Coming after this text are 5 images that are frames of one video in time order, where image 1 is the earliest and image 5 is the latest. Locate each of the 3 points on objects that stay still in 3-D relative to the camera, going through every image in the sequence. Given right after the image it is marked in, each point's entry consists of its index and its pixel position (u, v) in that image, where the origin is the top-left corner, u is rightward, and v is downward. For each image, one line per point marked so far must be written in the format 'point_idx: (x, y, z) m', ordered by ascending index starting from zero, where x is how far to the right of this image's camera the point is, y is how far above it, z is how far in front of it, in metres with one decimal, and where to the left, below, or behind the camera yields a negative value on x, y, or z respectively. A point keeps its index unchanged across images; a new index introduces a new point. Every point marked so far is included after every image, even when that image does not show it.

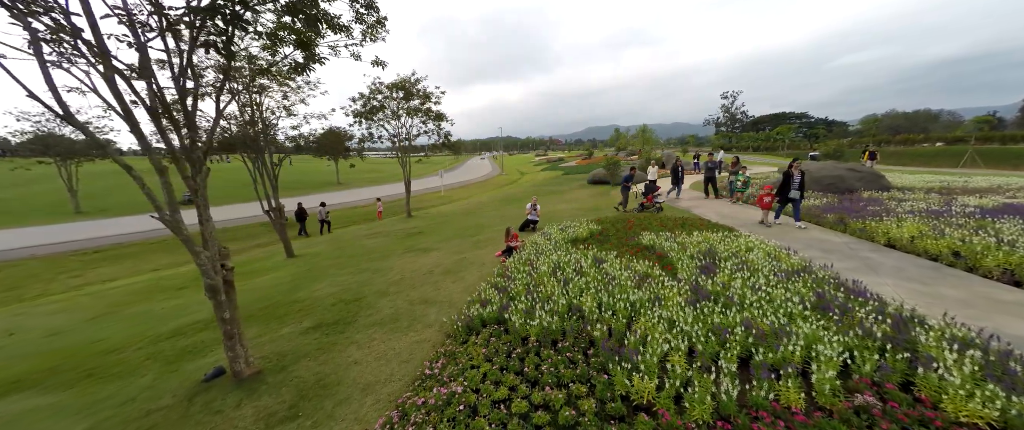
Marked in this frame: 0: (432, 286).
0: (-2.1, -1.9, +8.8) m
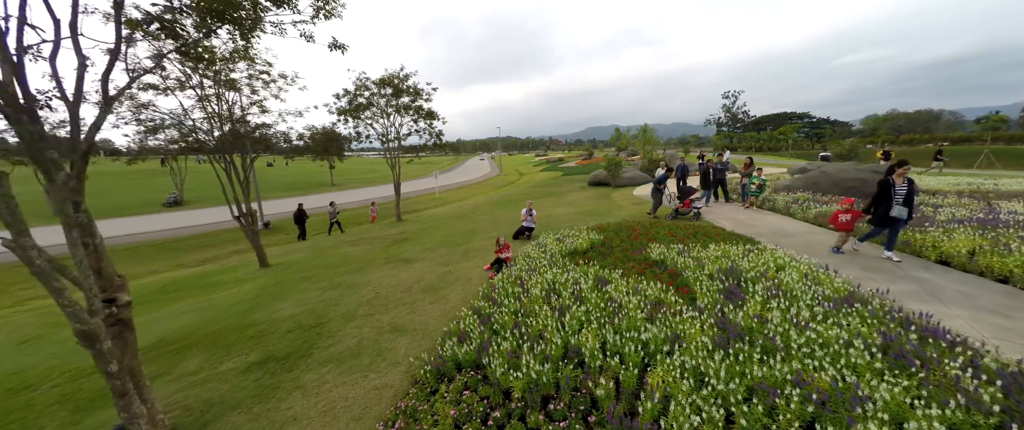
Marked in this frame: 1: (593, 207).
0: (-2.4, -2.1, +7.6) m
1: (+4.3, +0.4, +18.0) m
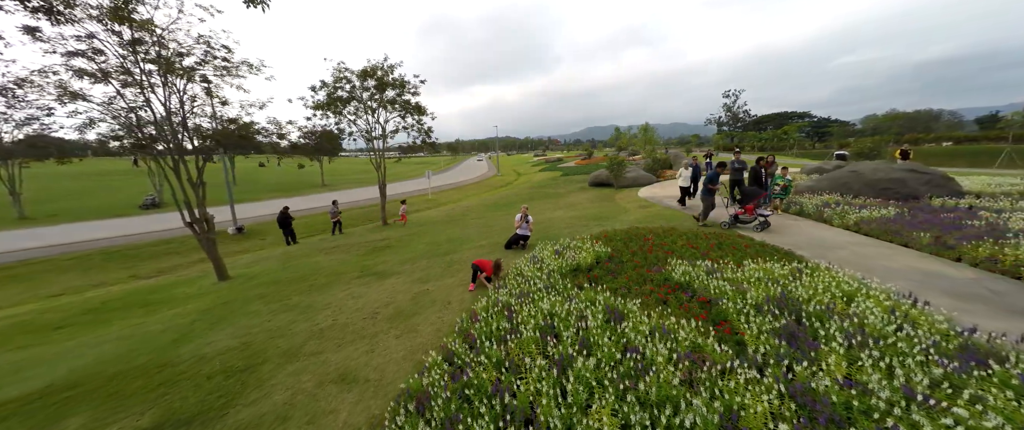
0: (-2.6, -2.3, +6.0) m
1: (+4.1, +0.2, +16.4) m
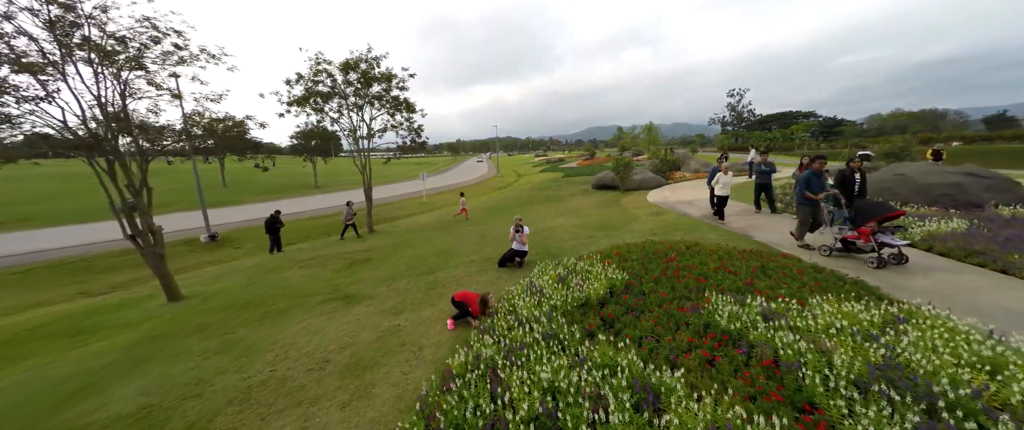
0: (-2.8, -2.6, +4.4) m
1: (+3.9, -0.1, +14.8) m
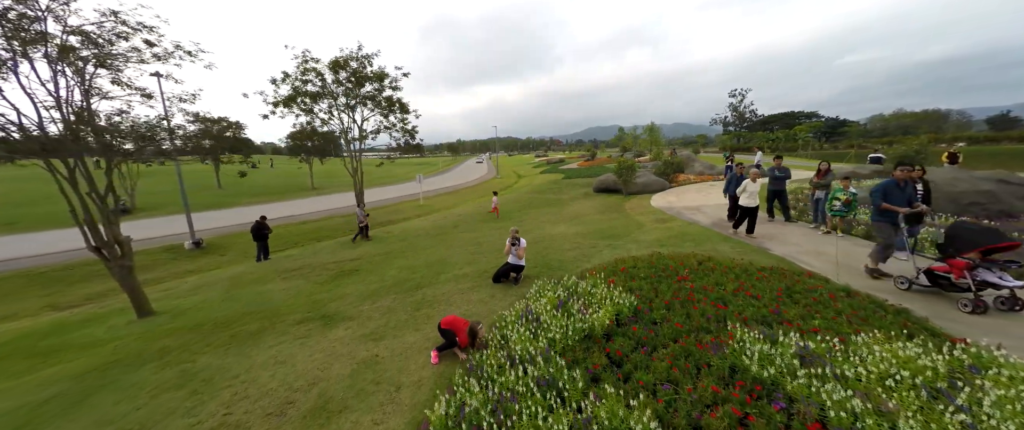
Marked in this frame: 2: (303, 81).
0: (-2.9, -2.9, +3.6) m
1: (+3.8, -0.4, +14.0) m
2: (-8.9, +5.8, +14.4) m
